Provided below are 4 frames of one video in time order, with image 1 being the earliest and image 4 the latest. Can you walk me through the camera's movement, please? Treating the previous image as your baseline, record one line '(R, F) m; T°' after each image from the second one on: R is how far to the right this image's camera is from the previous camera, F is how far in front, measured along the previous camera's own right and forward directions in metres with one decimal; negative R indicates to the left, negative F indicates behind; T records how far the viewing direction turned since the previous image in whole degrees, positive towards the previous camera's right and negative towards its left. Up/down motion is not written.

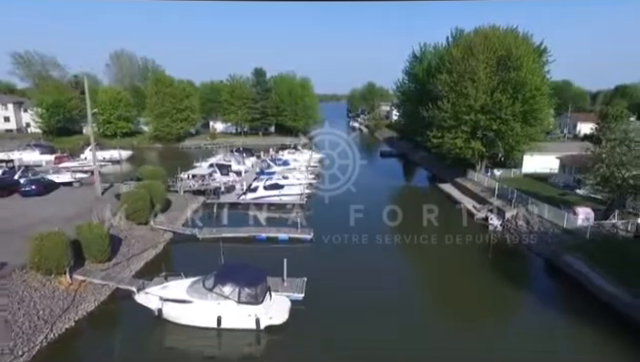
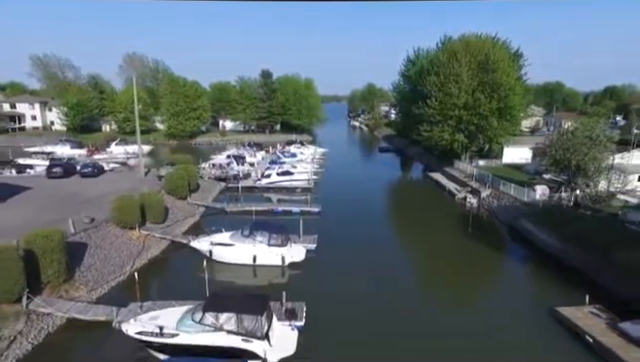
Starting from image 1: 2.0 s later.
(-0.4, -4.4) m; 0°
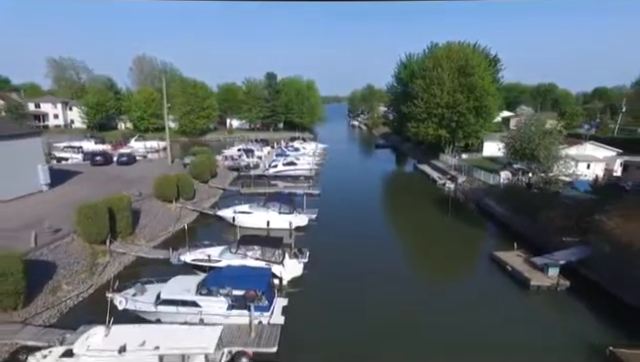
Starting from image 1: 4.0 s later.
(+0.1, -4.7) m; 0°
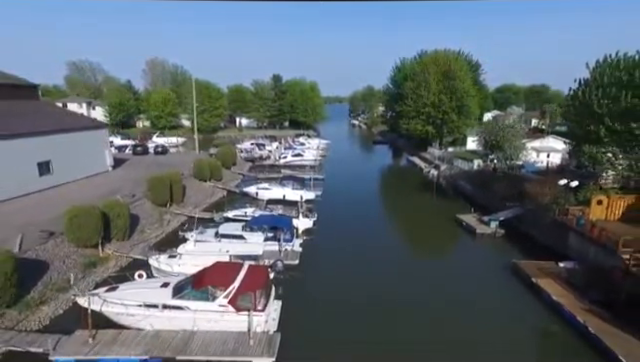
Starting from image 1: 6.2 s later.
(-0.2, -5.7) m; 0°
